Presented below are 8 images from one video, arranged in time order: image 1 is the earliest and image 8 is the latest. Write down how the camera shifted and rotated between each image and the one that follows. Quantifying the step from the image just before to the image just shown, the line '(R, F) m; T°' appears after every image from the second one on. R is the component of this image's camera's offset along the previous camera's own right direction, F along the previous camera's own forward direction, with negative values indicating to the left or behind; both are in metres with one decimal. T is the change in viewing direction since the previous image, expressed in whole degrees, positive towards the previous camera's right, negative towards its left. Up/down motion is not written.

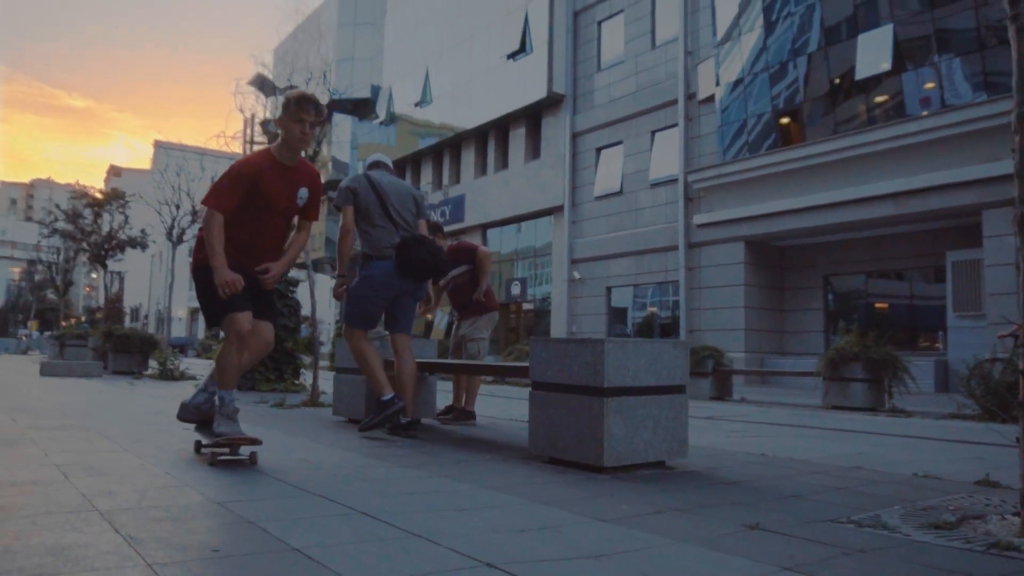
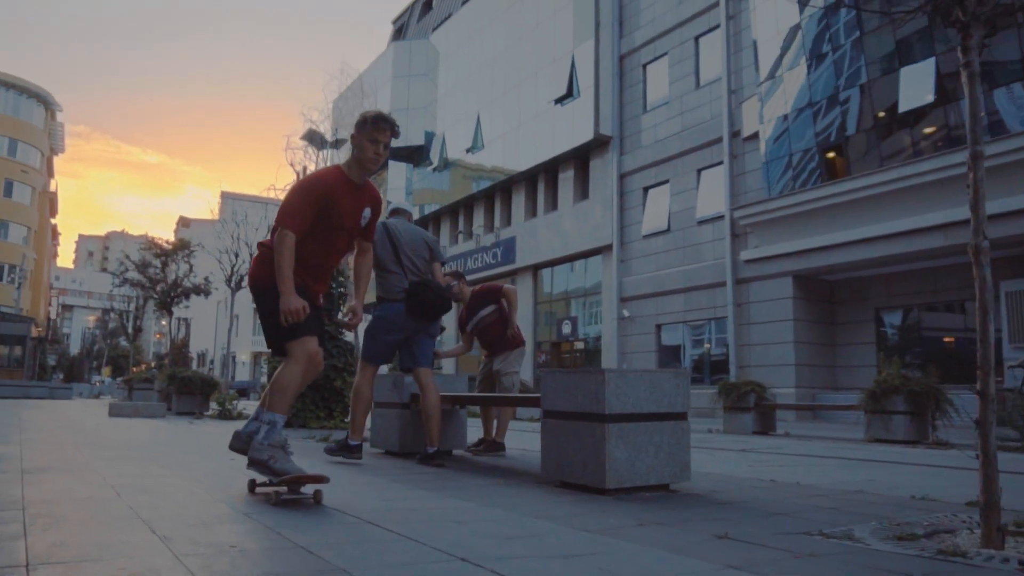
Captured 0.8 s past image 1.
(+0.3, -0.3) m; -4°
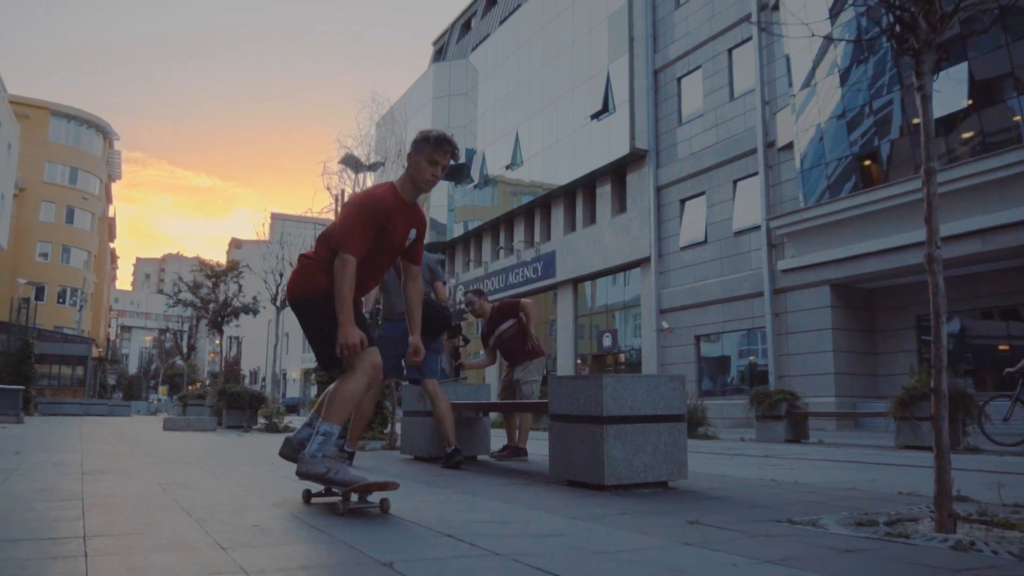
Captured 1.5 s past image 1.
(+0.2, -0.4) m; -3°
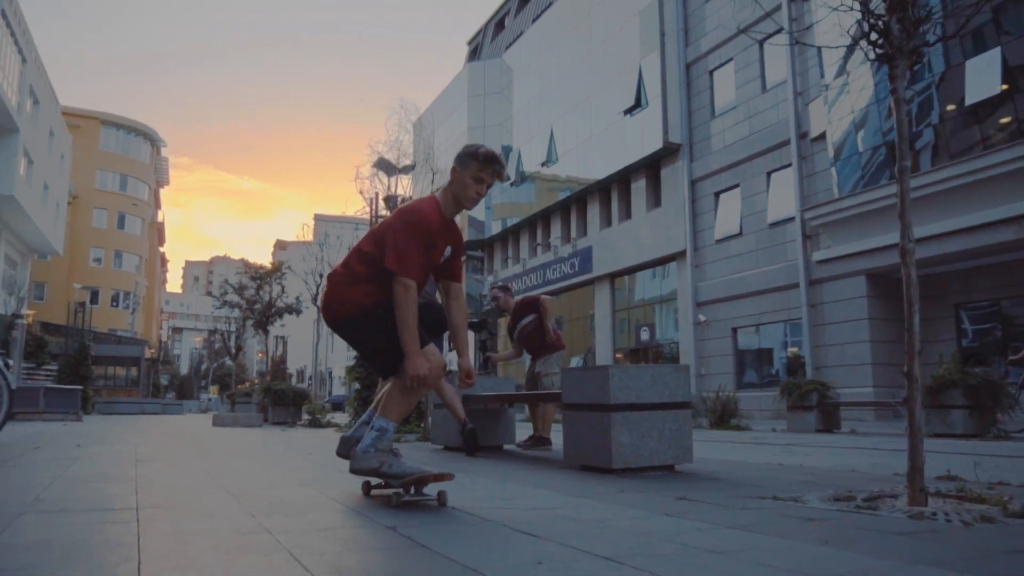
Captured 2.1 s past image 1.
(+0.2, -0.3) m; -3°
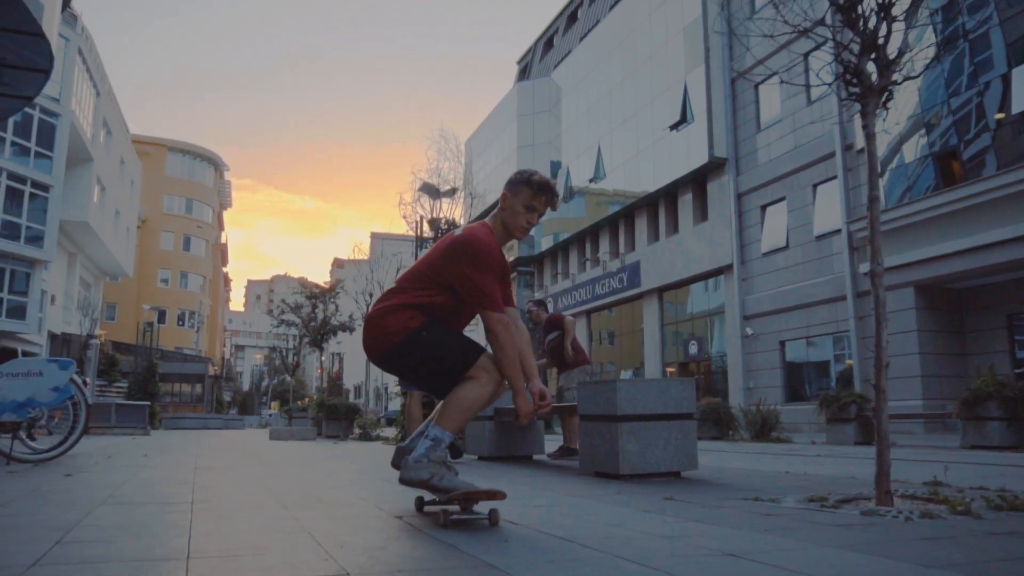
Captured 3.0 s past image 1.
(+0.2, -0.4) m; -4°
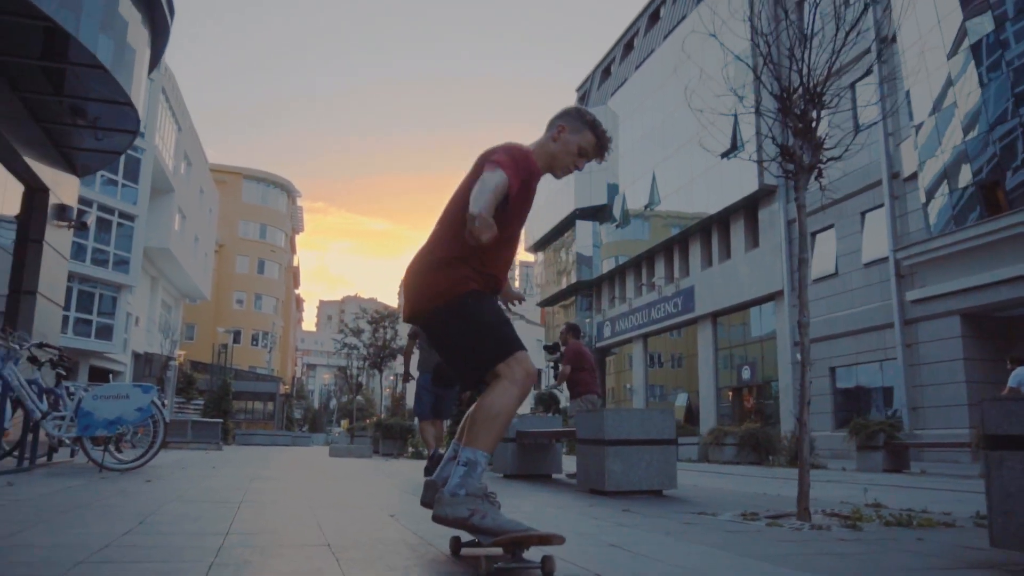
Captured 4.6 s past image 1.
(+0.5, -0.8) m; -5°
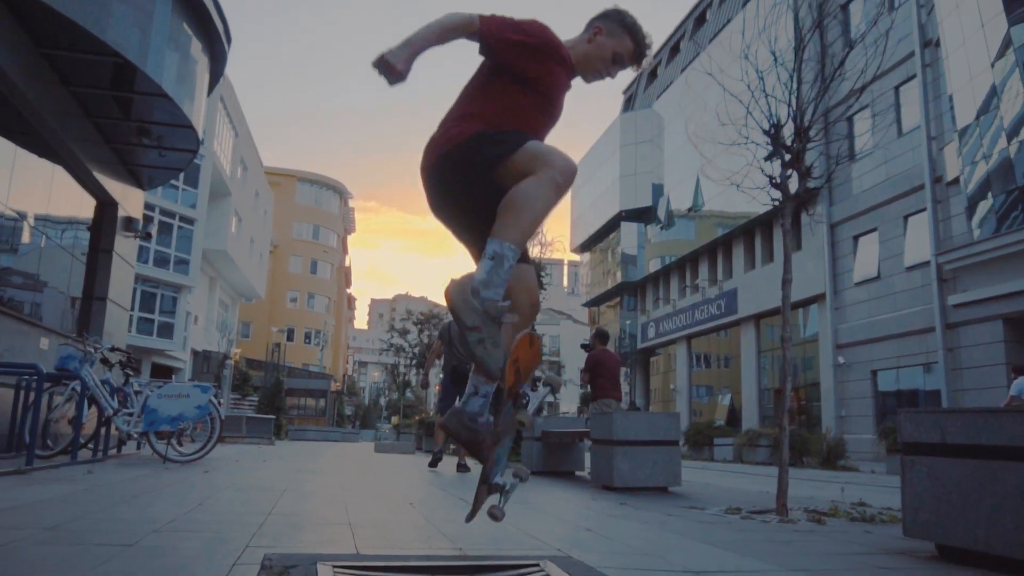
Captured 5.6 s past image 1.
(+0.2, -0.6) m; -3°
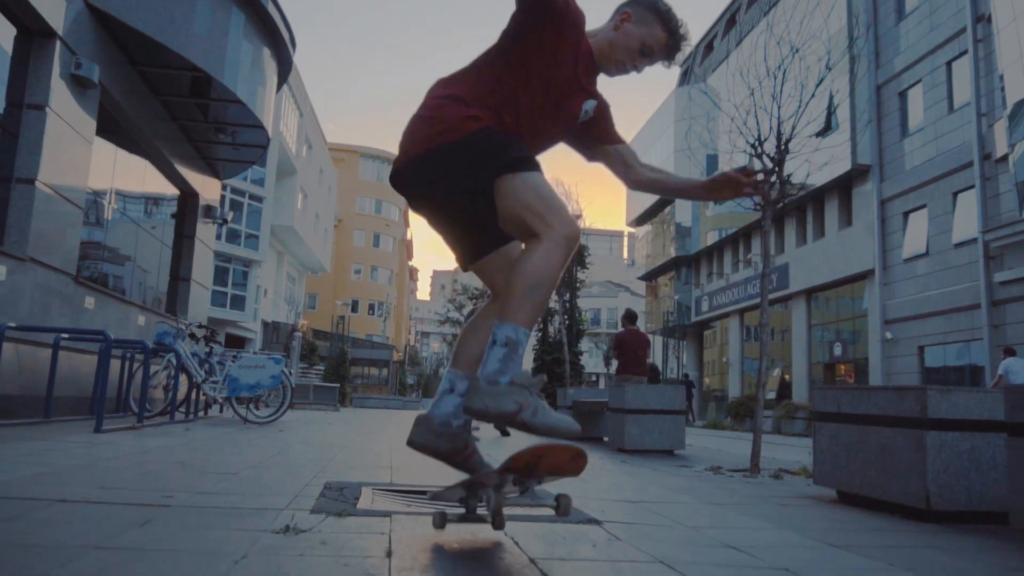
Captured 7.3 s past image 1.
(+0.3, -1.0) m; -4°
